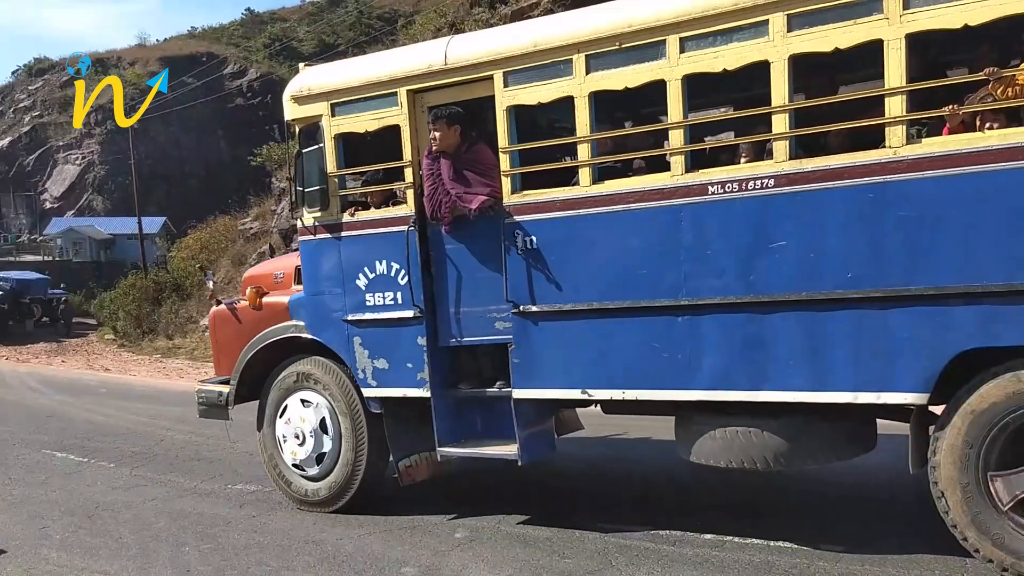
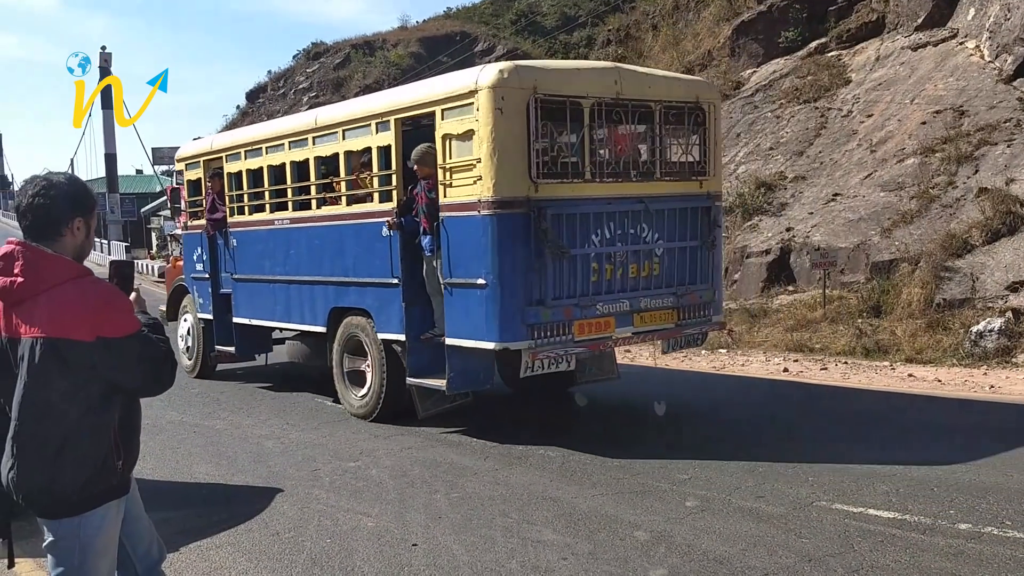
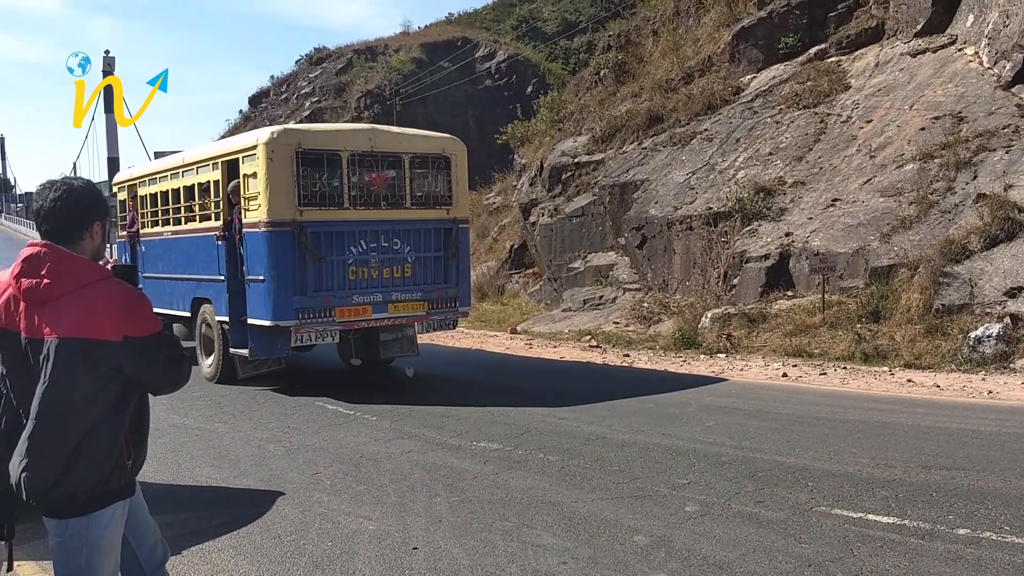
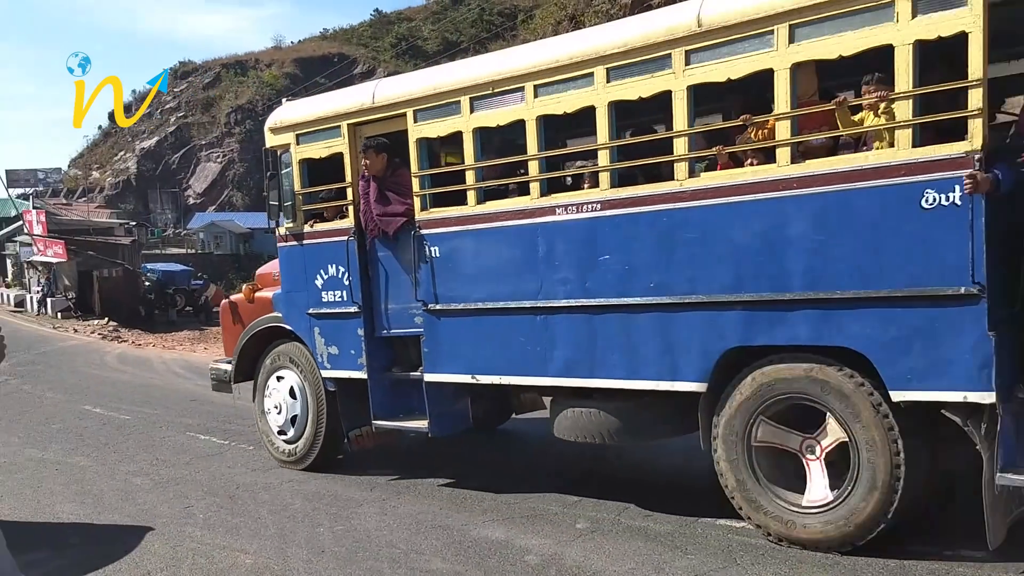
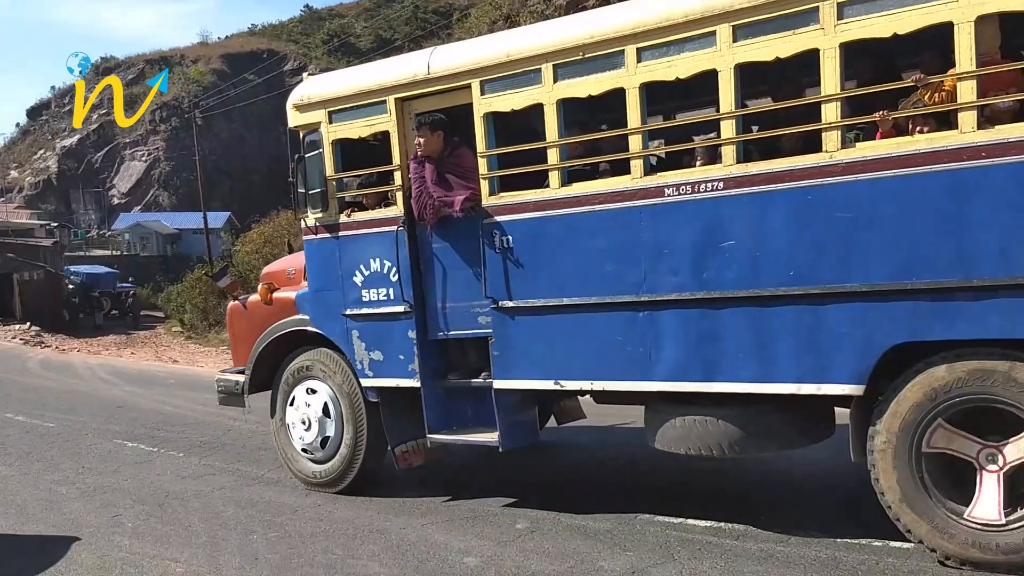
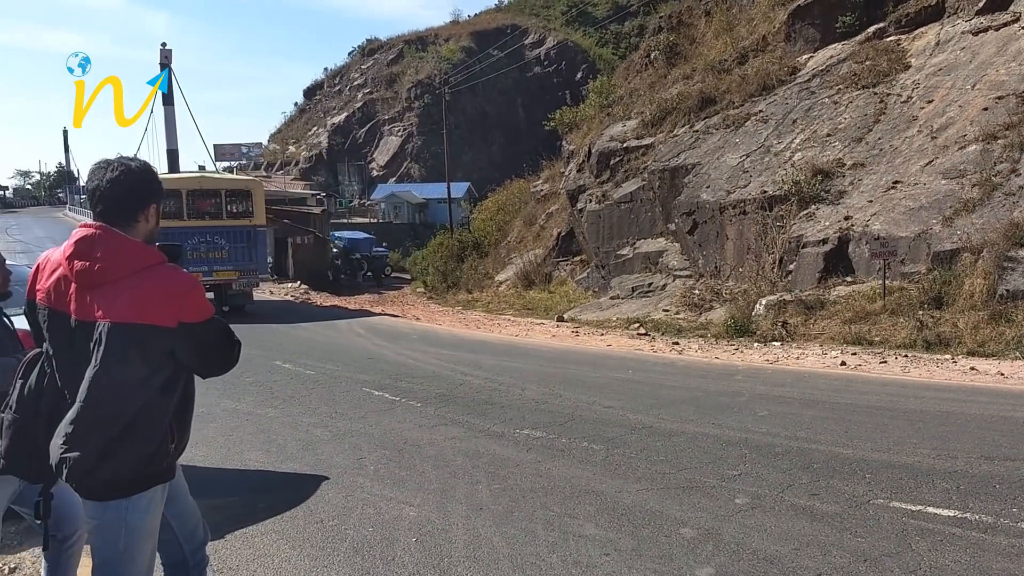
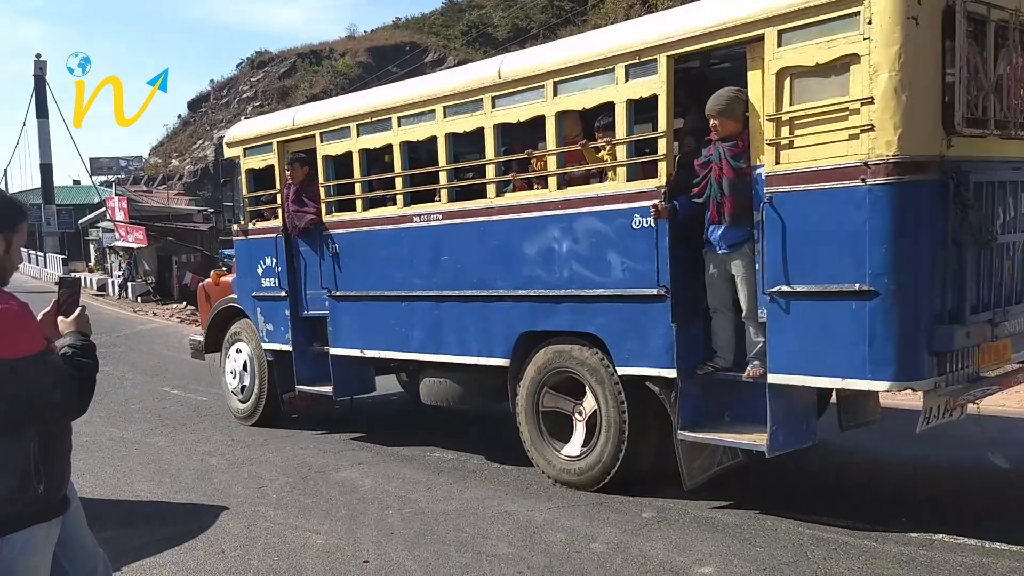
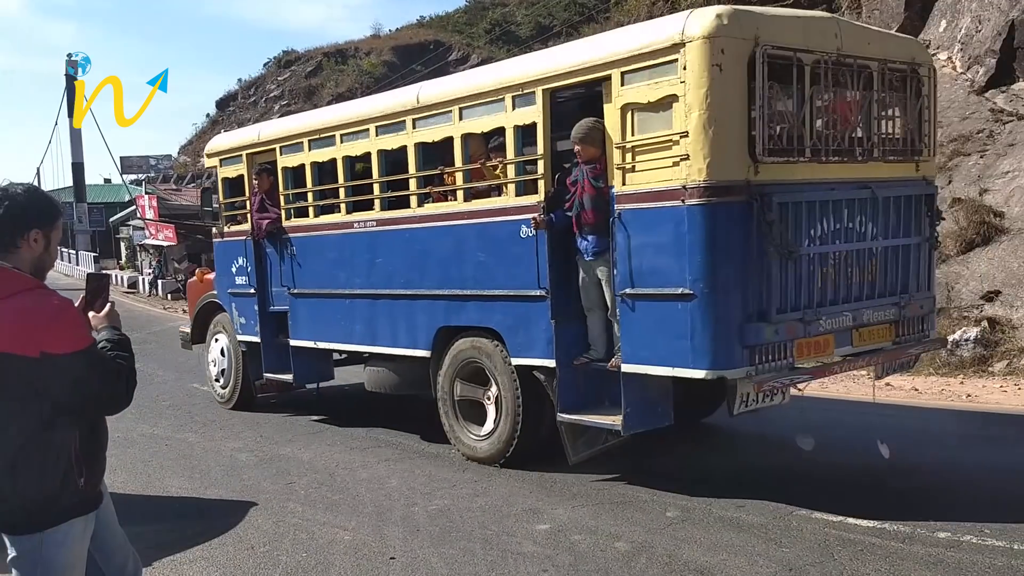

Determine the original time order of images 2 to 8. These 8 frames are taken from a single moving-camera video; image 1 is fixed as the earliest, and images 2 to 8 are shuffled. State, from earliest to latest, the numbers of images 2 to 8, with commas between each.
5, 4, 7, 8, 2, 3, 6
